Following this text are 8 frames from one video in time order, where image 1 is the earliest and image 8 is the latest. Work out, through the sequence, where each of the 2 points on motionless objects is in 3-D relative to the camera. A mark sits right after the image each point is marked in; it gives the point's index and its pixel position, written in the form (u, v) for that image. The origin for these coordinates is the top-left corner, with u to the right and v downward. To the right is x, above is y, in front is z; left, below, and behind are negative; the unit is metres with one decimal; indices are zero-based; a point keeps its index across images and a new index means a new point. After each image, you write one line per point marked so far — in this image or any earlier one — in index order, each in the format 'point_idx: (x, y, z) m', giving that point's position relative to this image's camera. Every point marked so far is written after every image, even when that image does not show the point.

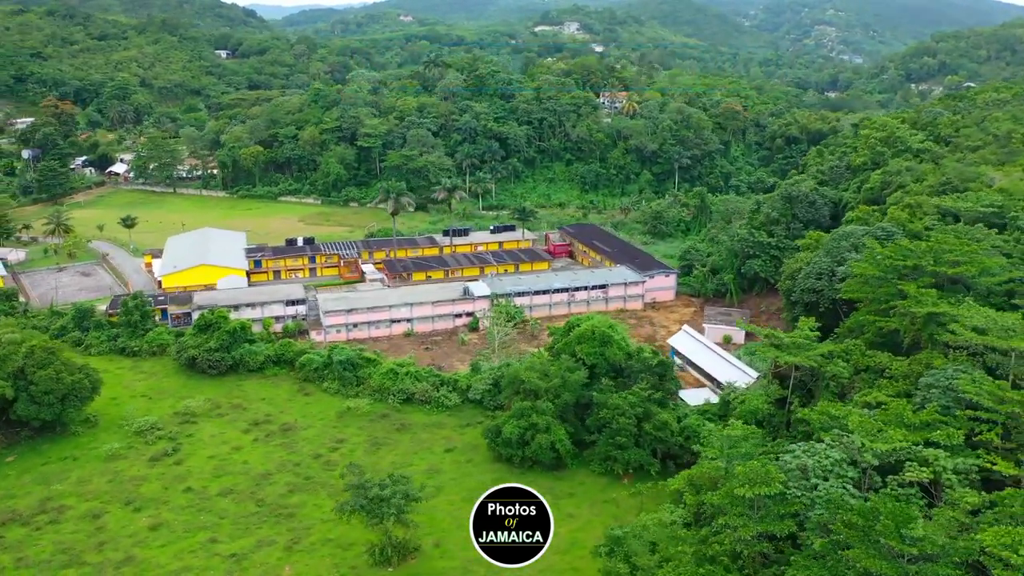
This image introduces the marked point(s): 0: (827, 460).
0: (+6.5, -3.6, +17.5) m
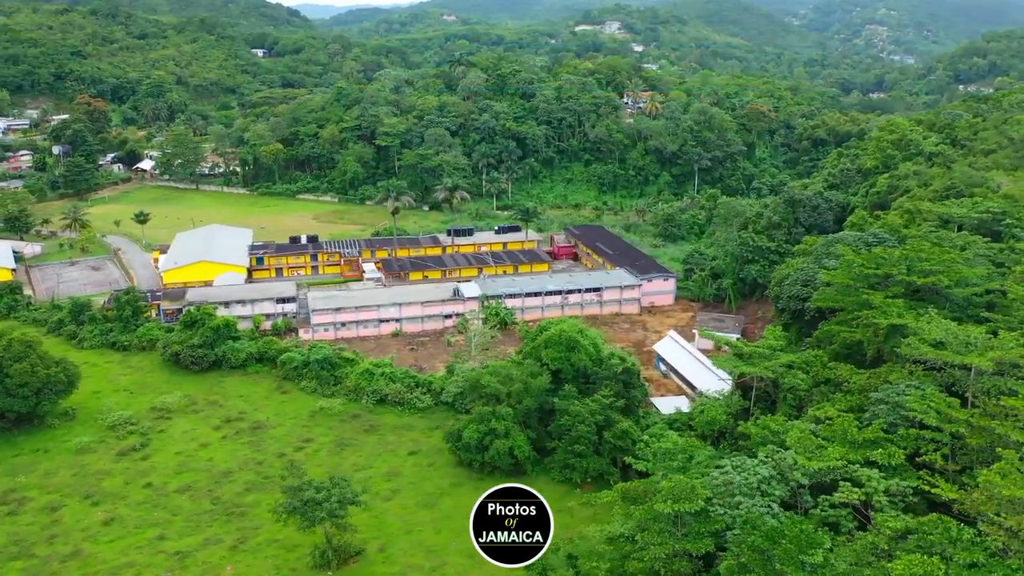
0: (+4.8, -3.8, +16.7) m
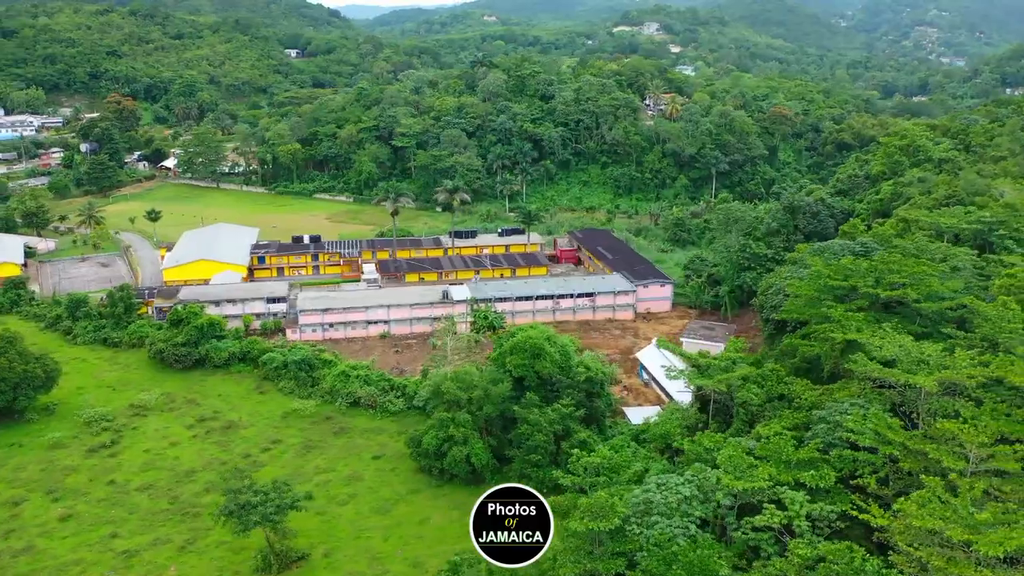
0: (+3.1, -4.0, +16.1) m
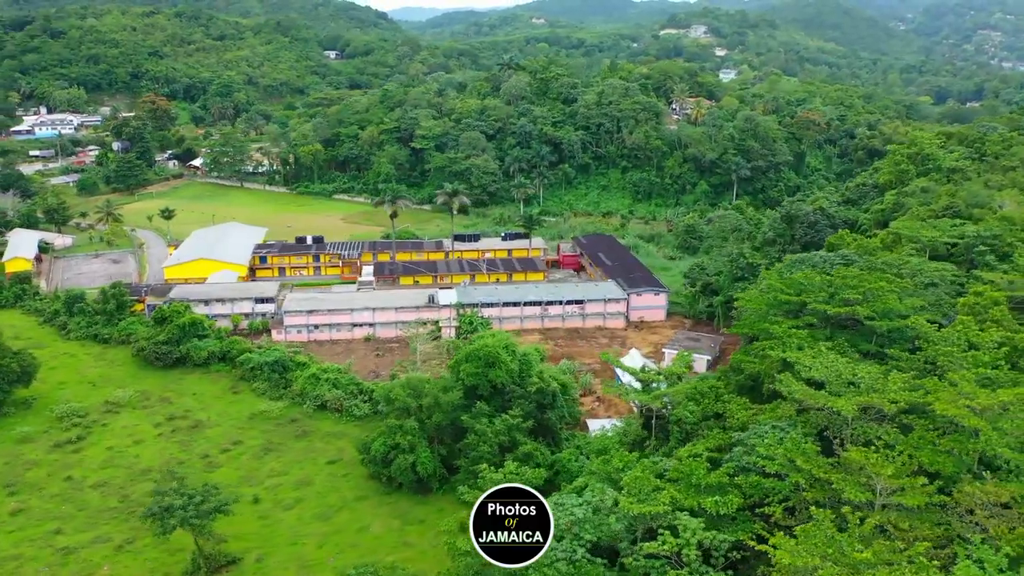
0: (+1.1, -4.2, +15.5) m
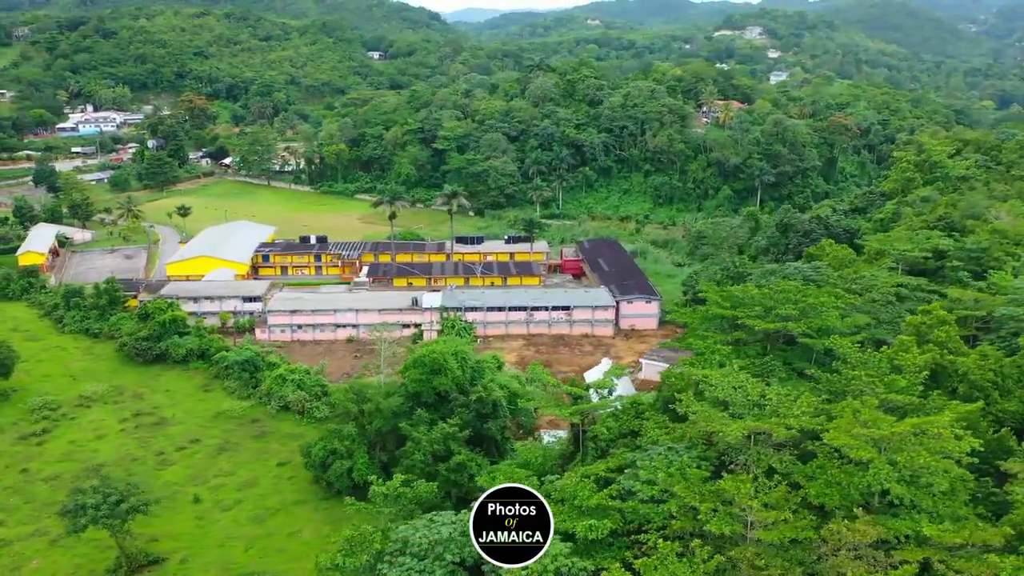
0: (-1.3, -4.4, +15.0) m
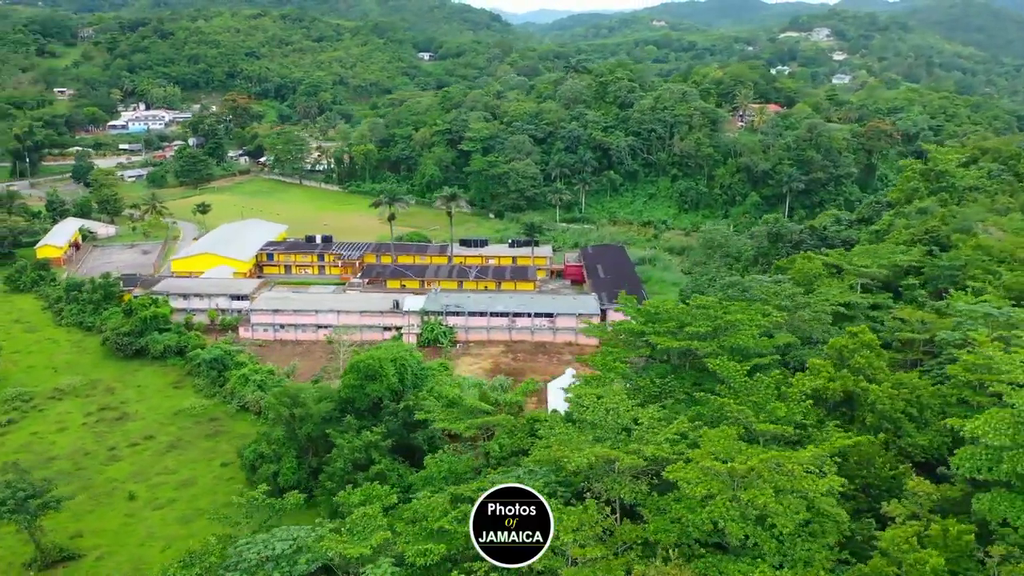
0: (-4.1, -4.6, +14.5) m
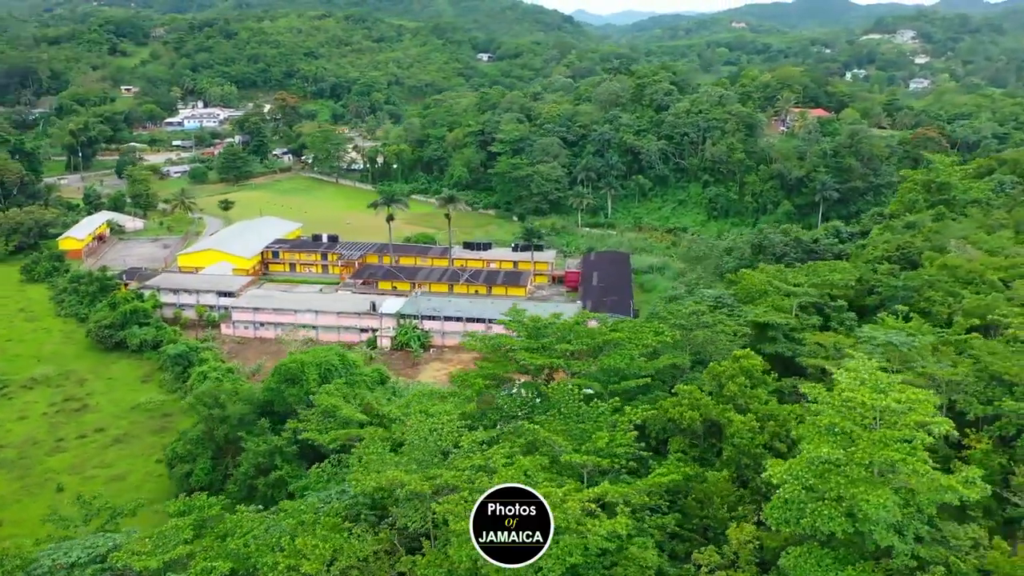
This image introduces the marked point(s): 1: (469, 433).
0: (-7.4, -4.6, +14.2) m
1: (-0.6, -2.6, +15.0) m
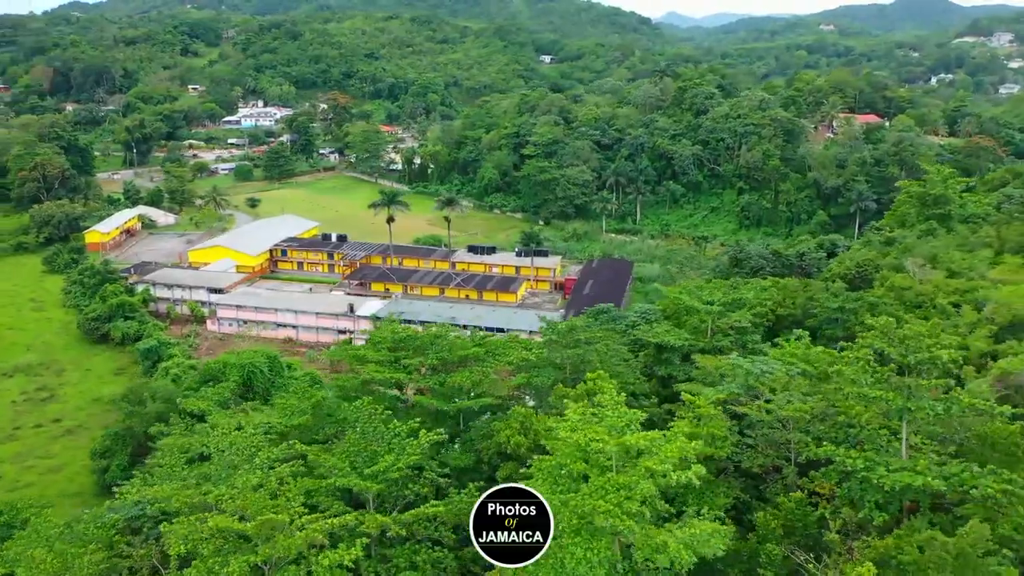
0: (-10.8, -4.5, +14.2) m
1: (-3.9, -2.7, +14.3) m
